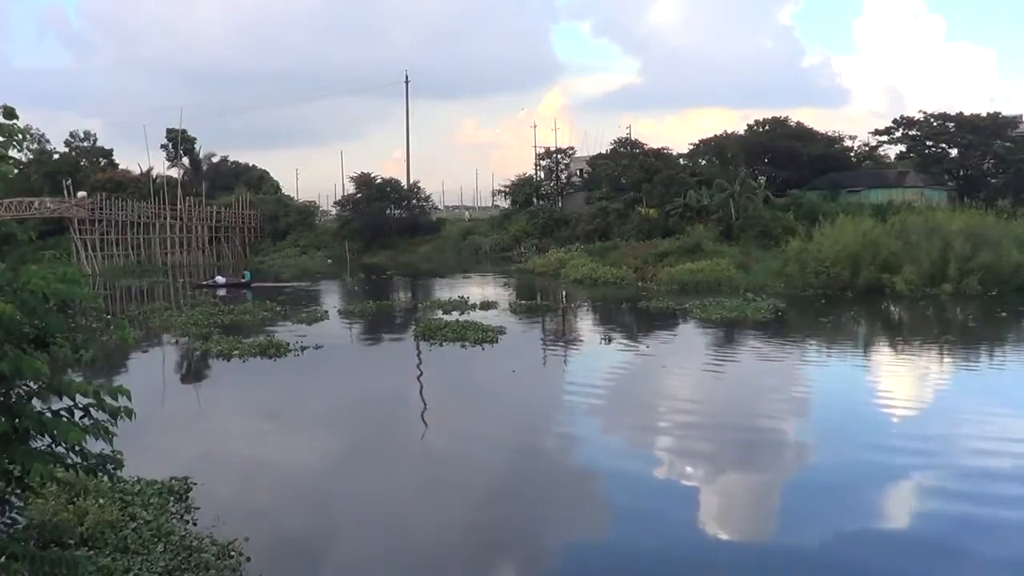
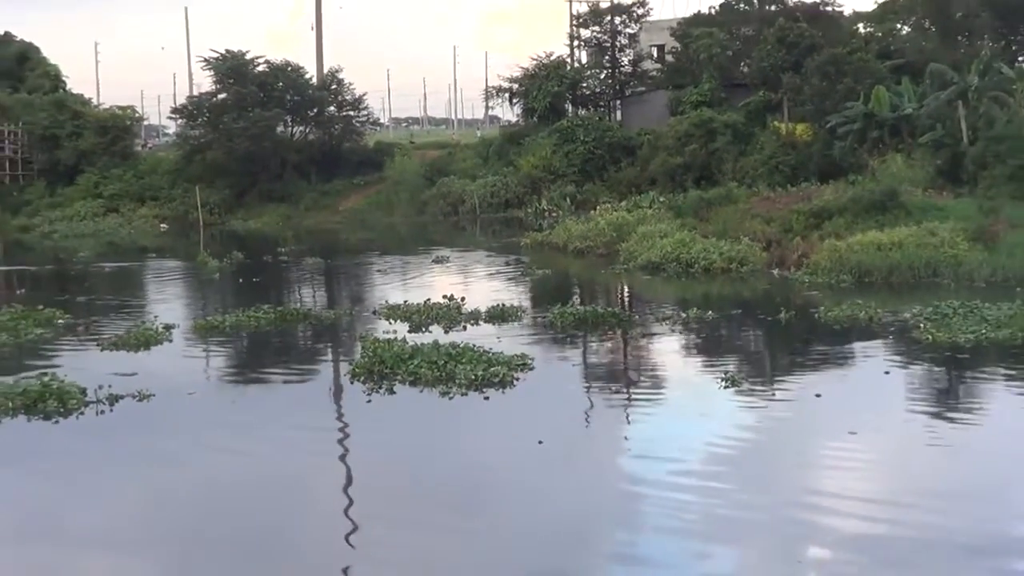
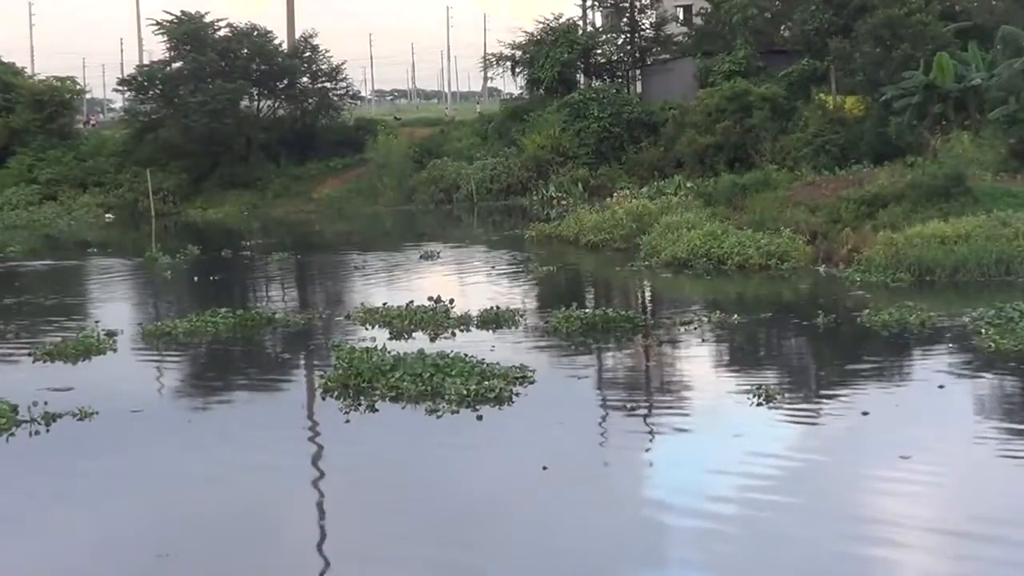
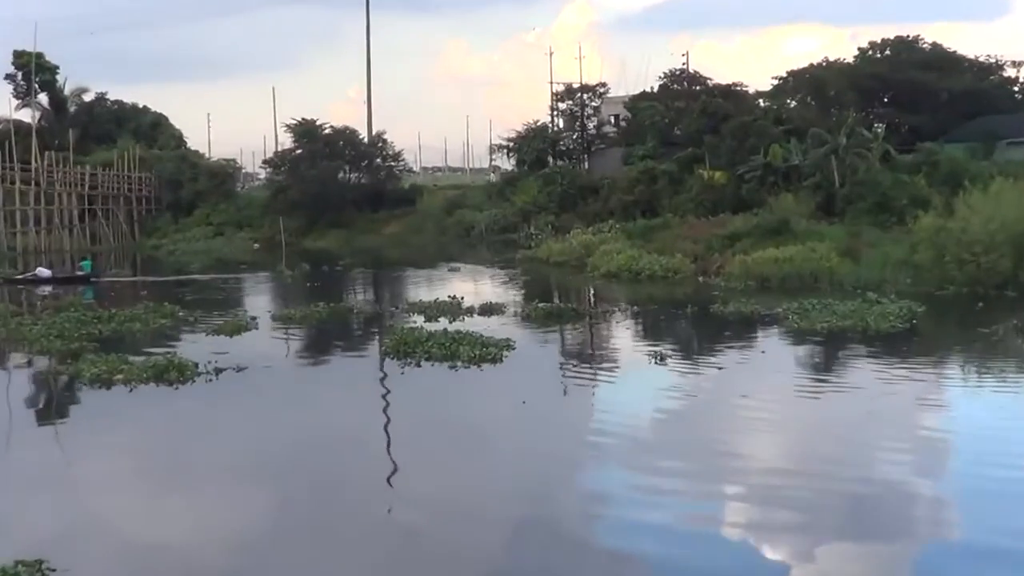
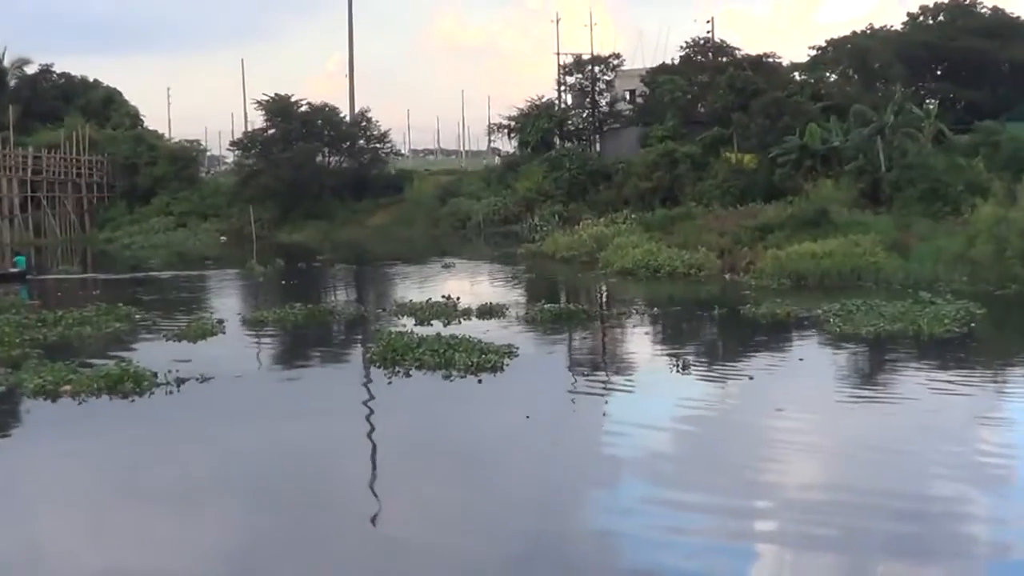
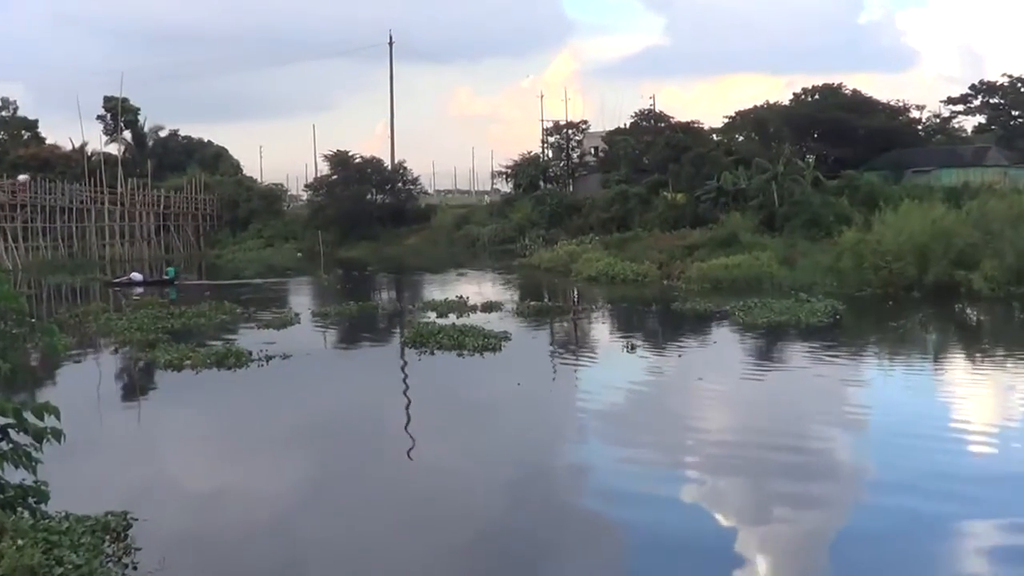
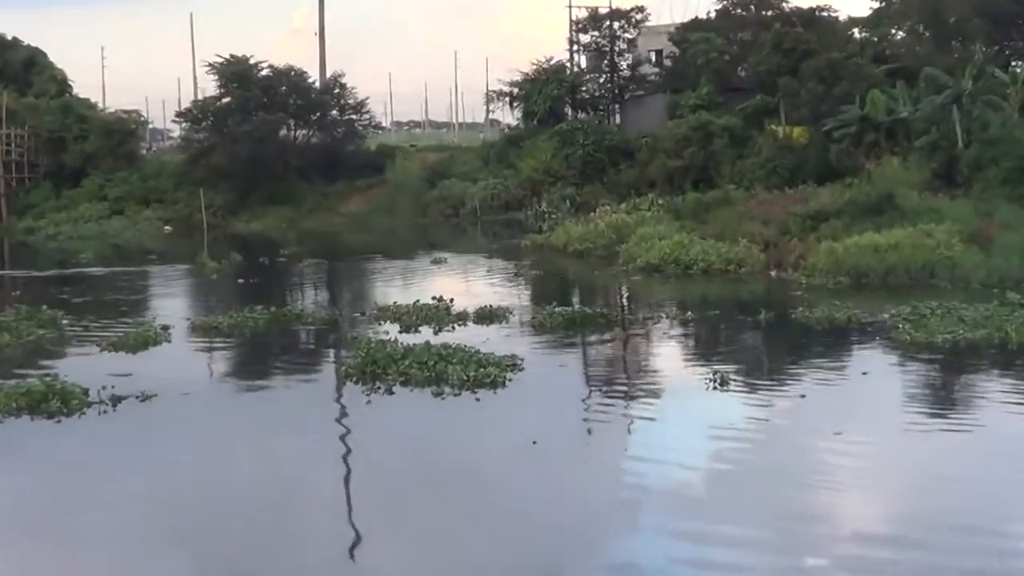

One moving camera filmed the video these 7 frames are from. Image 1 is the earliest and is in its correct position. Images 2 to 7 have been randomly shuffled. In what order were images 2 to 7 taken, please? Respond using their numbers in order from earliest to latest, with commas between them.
6, 4, 5, 7, 3, 2
